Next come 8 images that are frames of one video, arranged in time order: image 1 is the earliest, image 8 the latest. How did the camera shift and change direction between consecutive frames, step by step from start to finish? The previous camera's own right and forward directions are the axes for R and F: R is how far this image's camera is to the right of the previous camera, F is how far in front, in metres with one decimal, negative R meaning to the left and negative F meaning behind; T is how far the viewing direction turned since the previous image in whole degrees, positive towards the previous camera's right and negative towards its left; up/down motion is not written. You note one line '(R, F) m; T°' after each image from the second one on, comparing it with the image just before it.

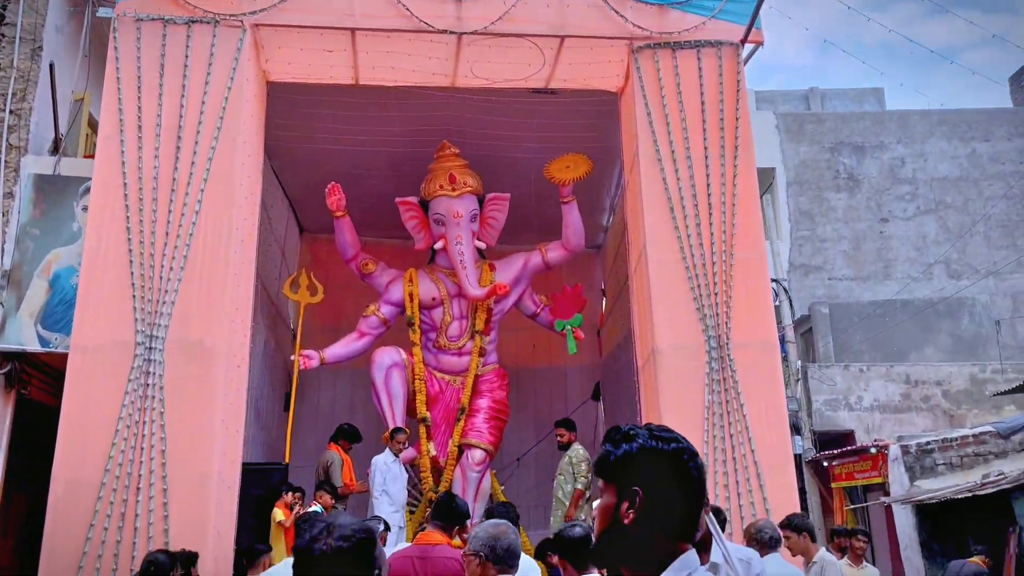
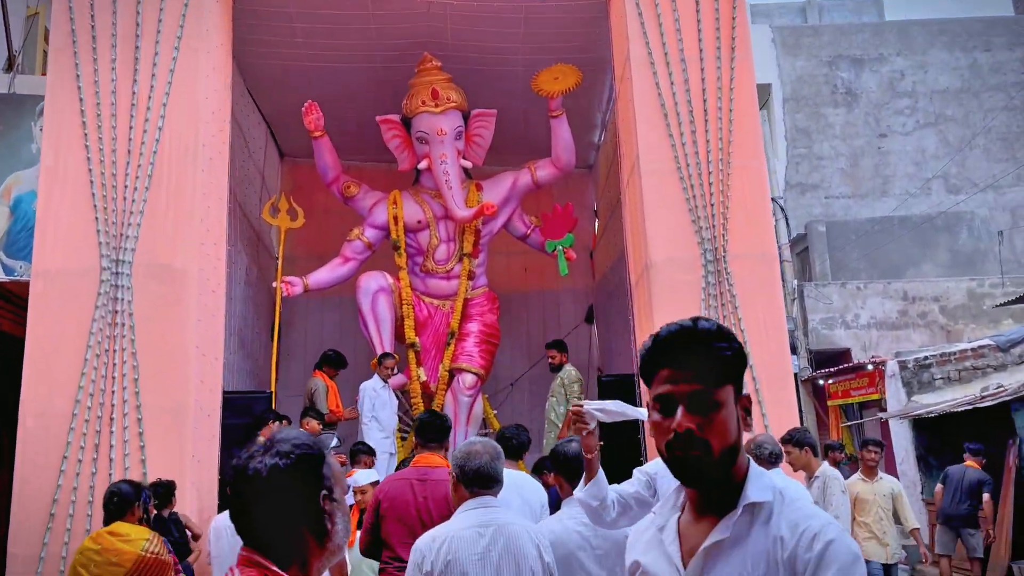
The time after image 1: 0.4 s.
(0.0, +0.2) m; 0°
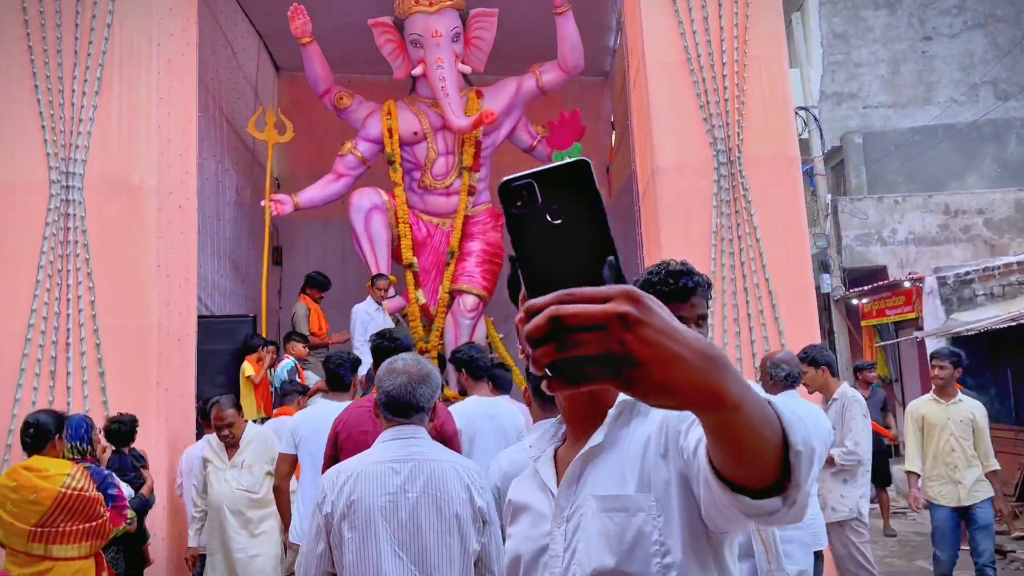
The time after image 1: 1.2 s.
(+0.2, +0.3) m; -2°
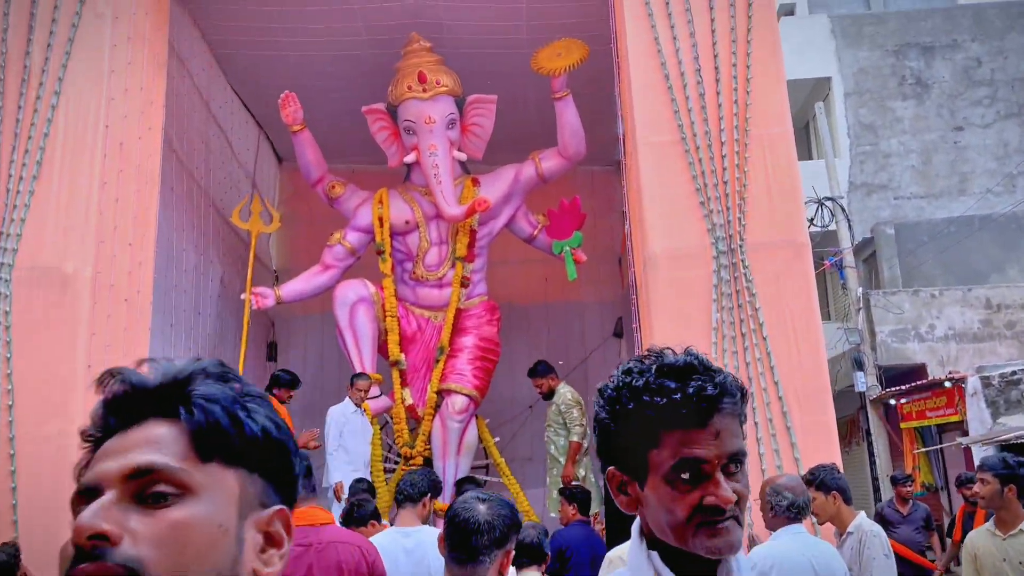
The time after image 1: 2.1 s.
(+0.2, +0.4) m; -2°
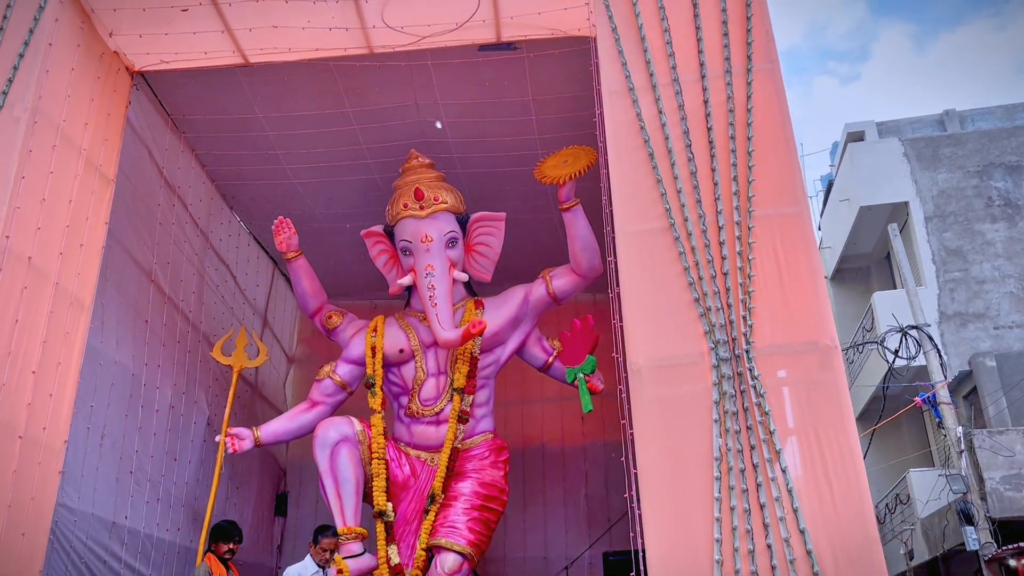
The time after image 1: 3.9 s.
(+0.4, +0.6) m; -6°
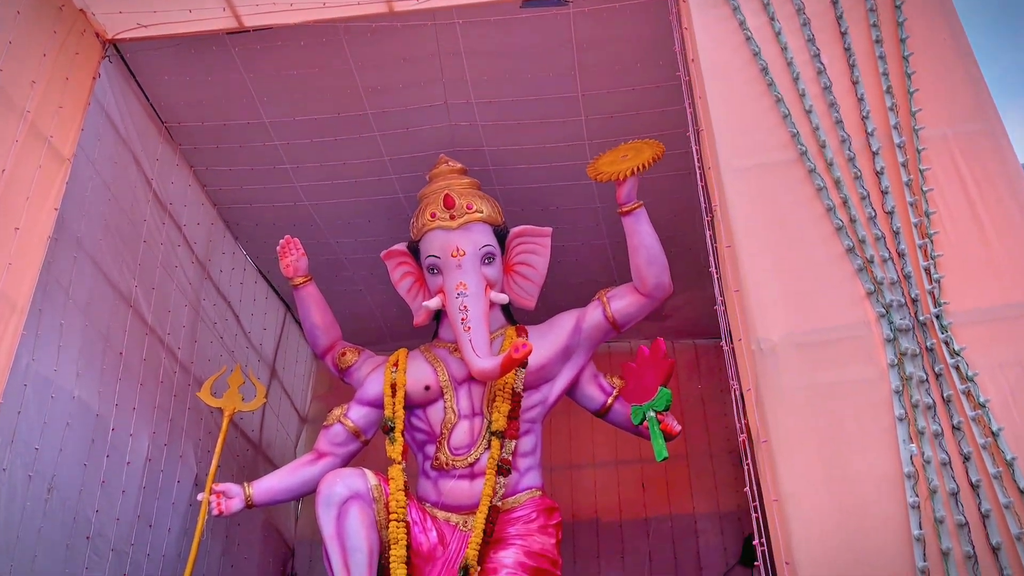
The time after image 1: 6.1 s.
(-0.1, +0.8) m; -2°
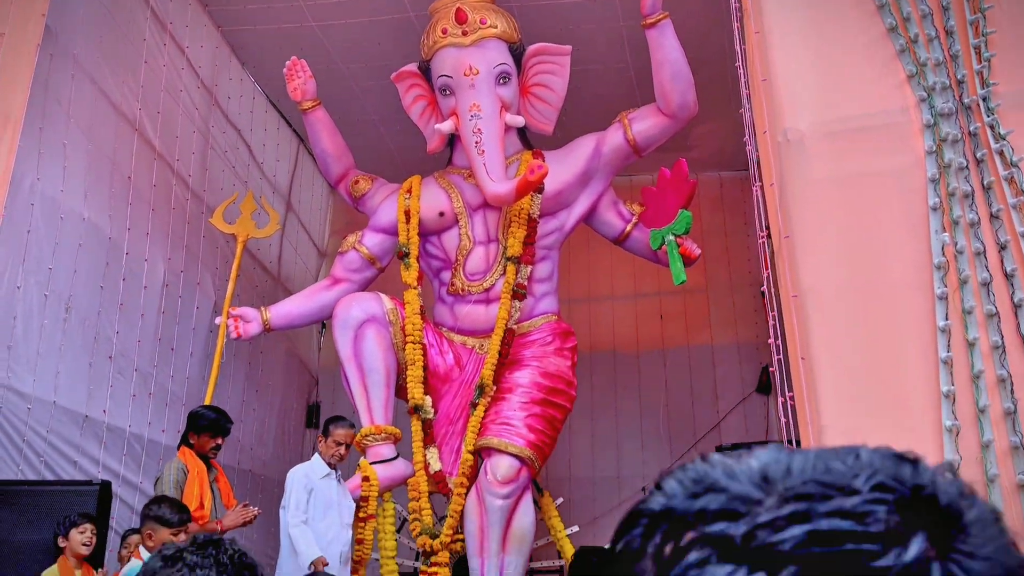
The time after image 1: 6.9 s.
(0.0, +0.1) m; -2°
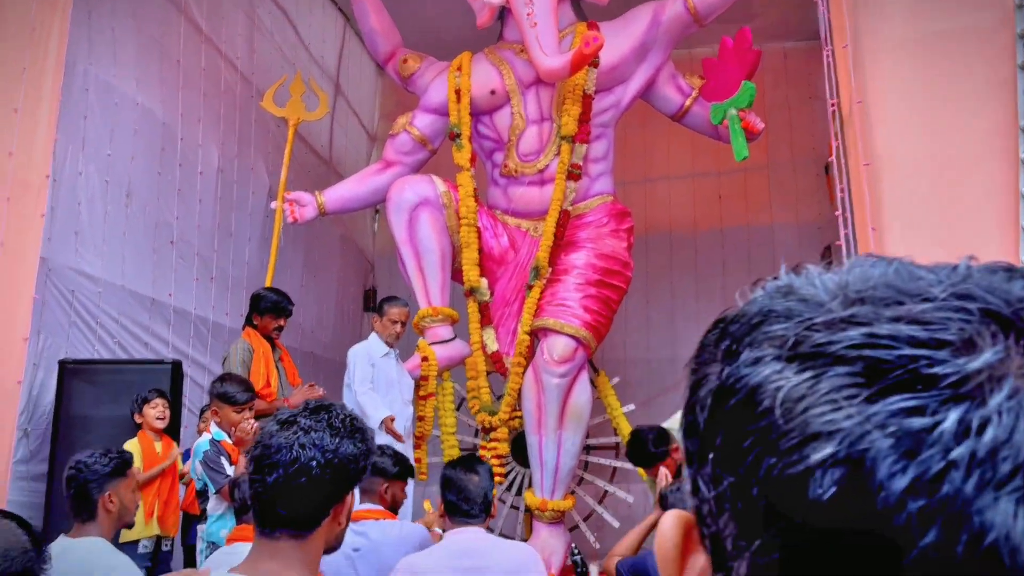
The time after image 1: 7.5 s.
(0.0, 0.0) m; -3°
